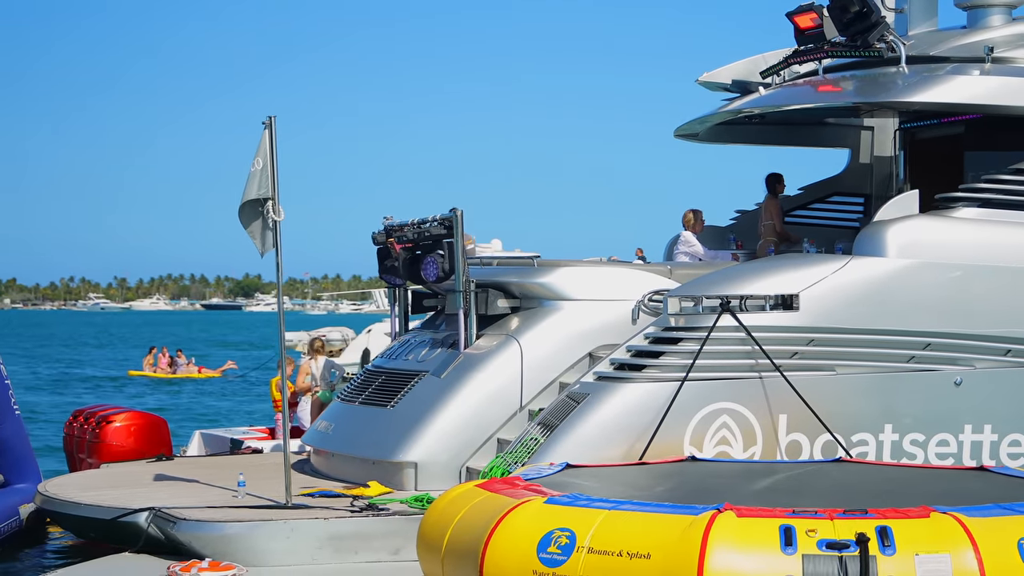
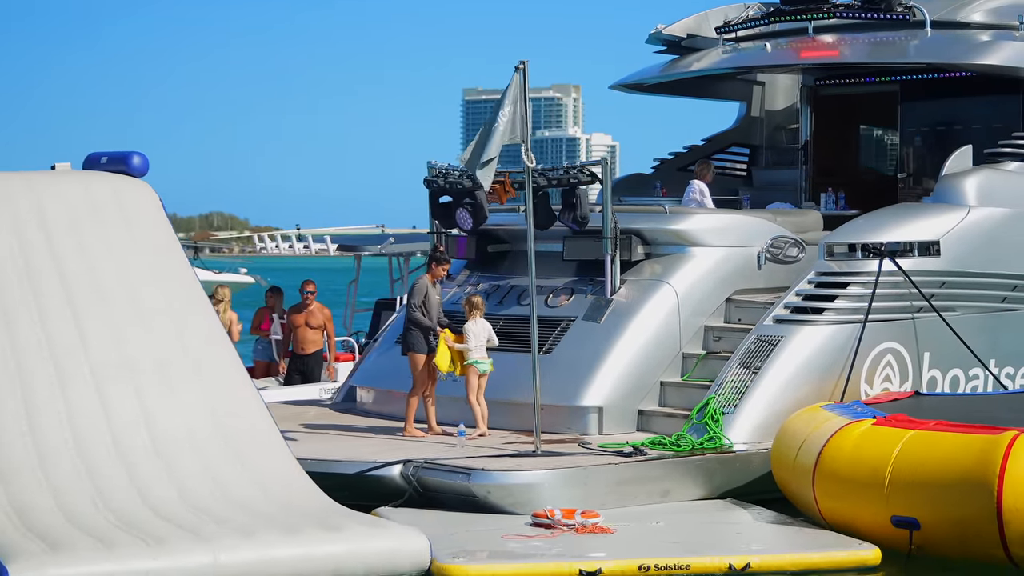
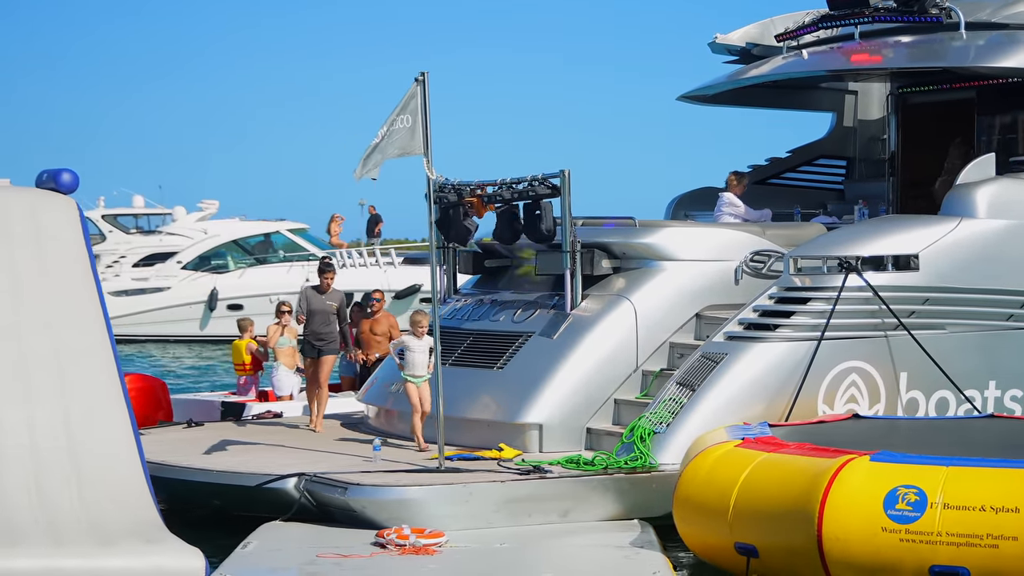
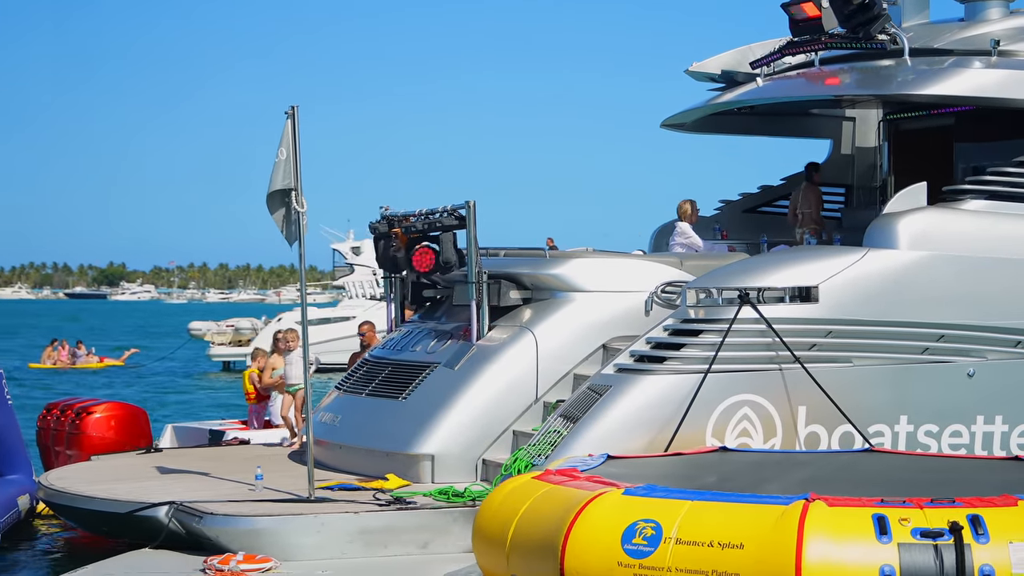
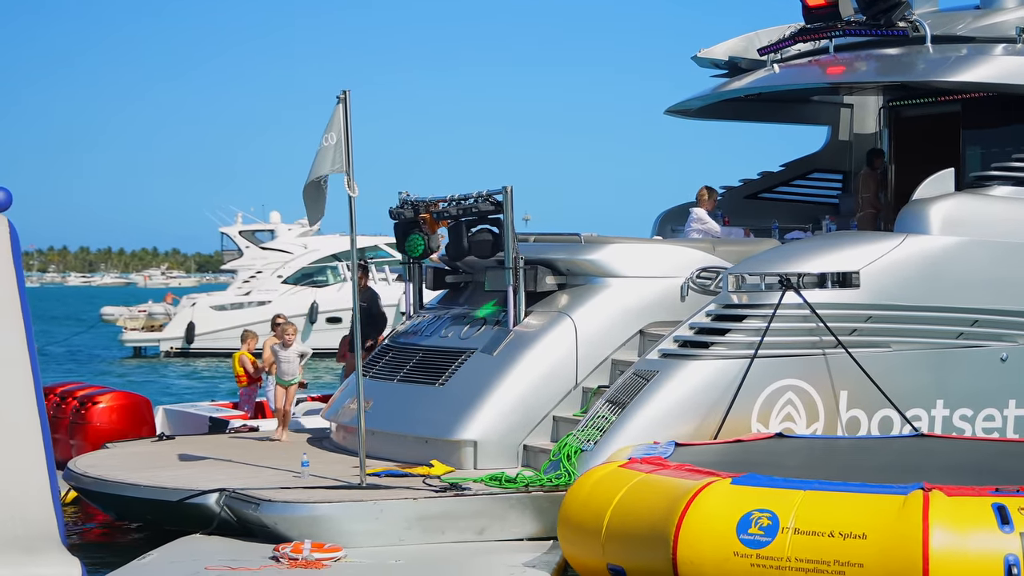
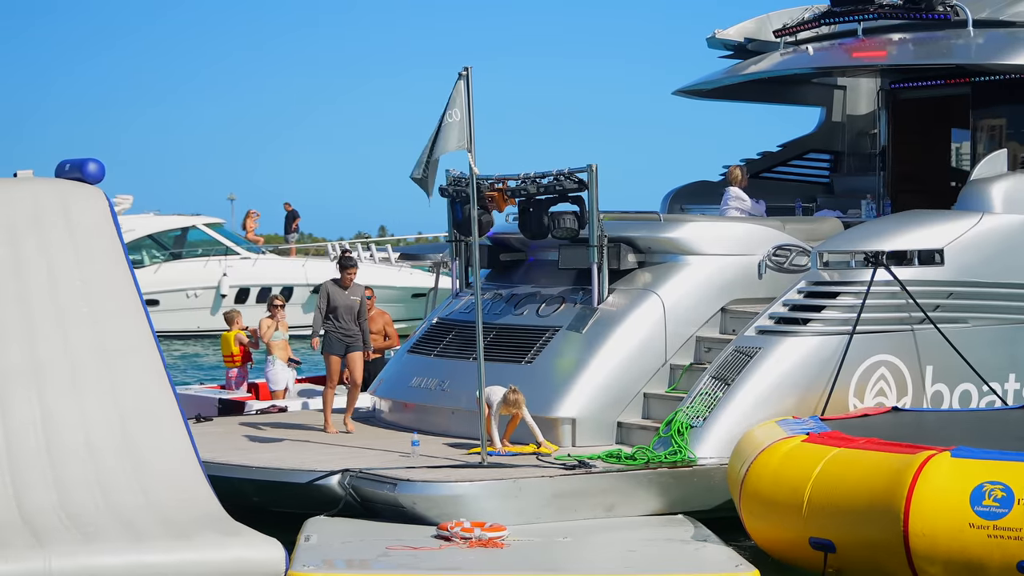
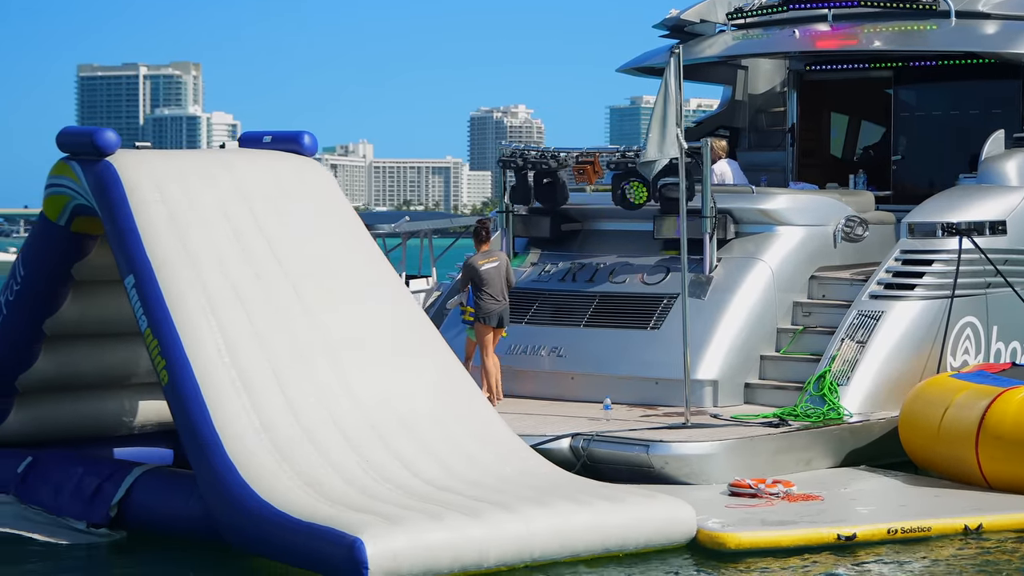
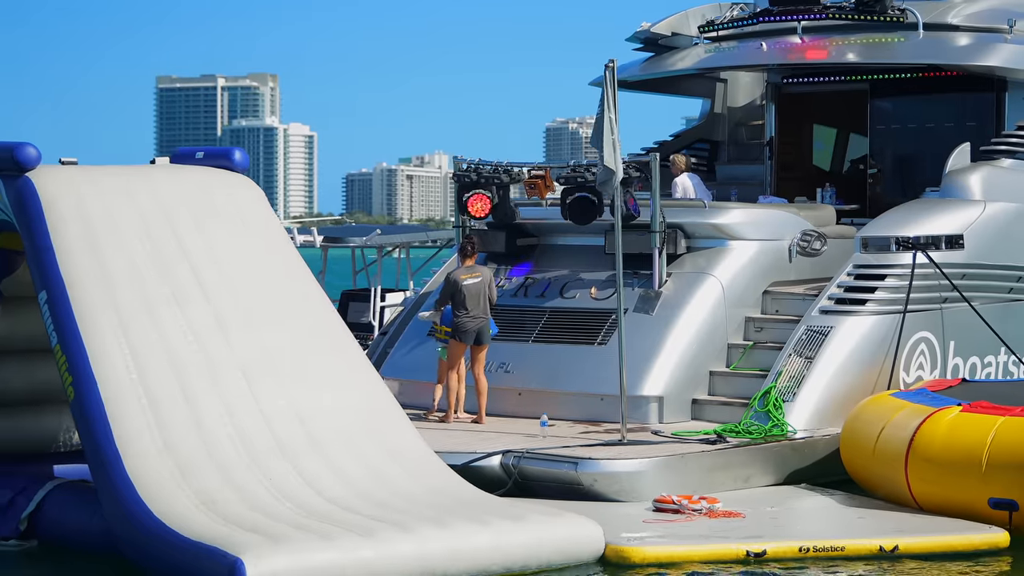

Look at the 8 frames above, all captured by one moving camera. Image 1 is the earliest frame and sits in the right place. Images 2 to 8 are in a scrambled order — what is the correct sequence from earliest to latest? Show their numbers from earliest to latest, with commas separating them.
4, 5, 3, 6, 2, 8, 7
